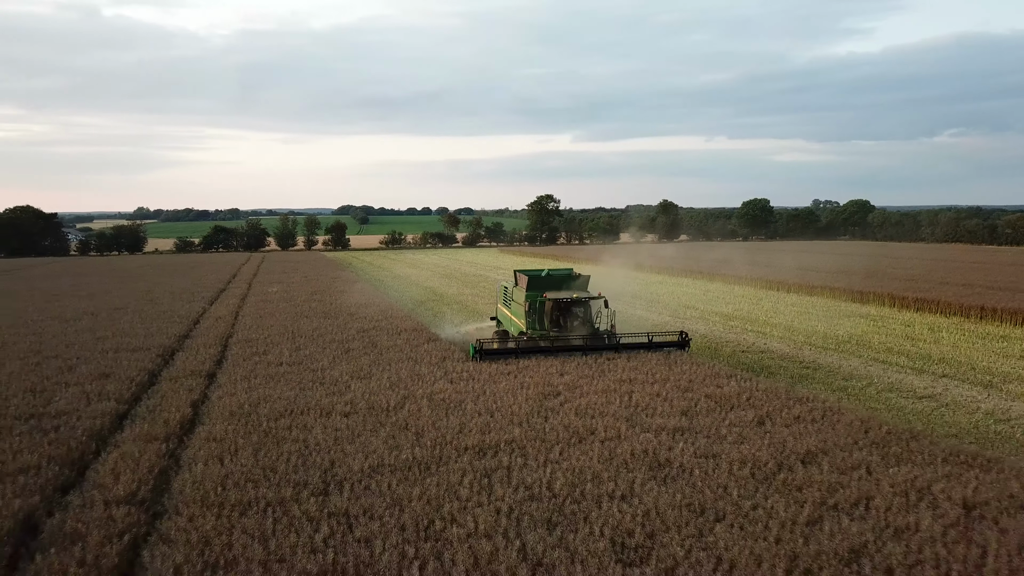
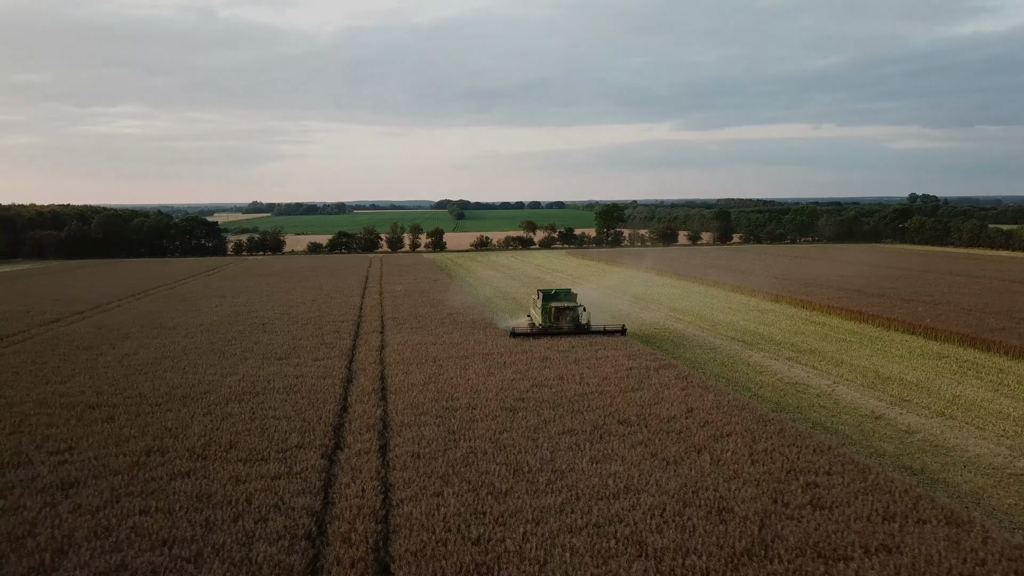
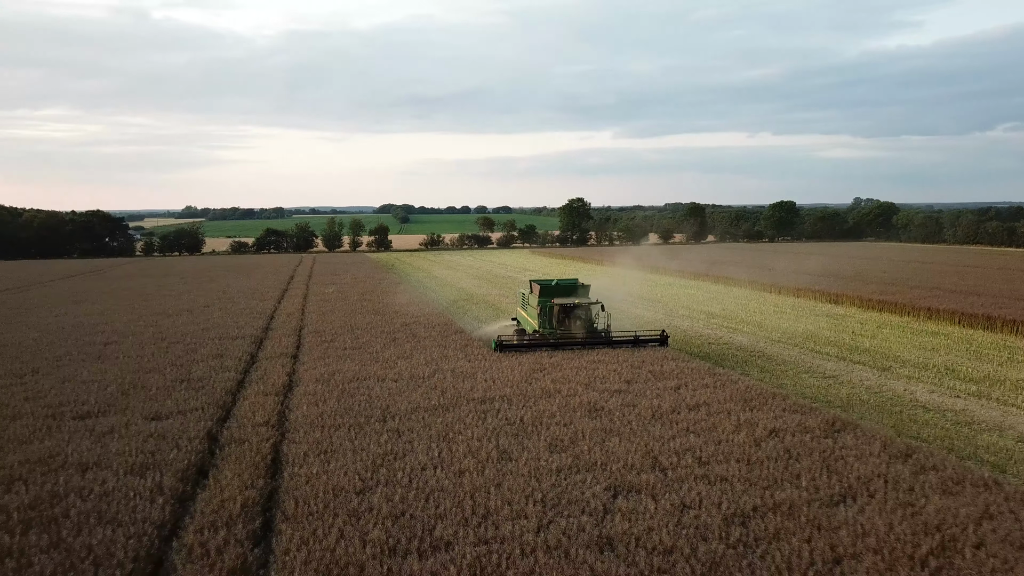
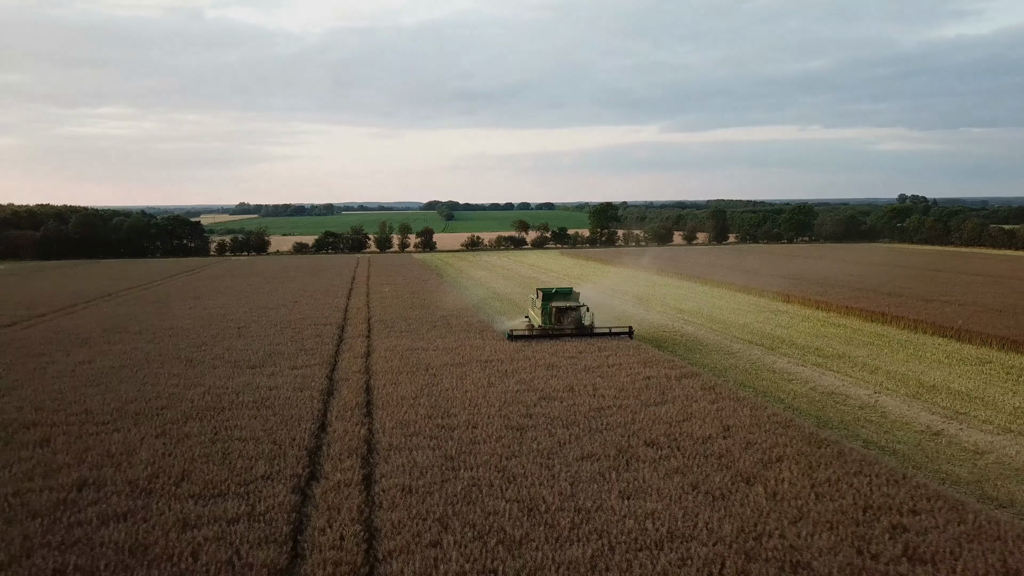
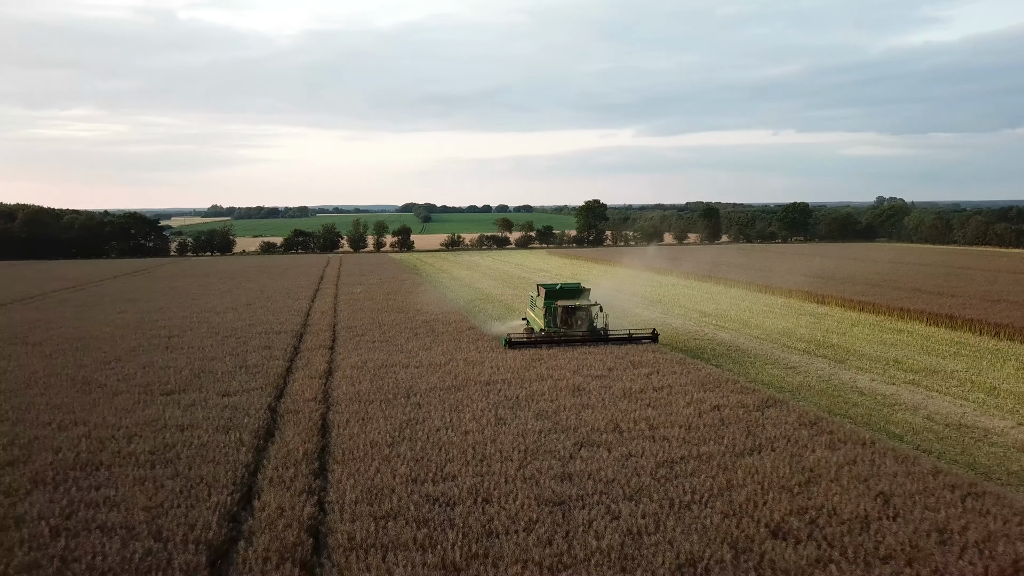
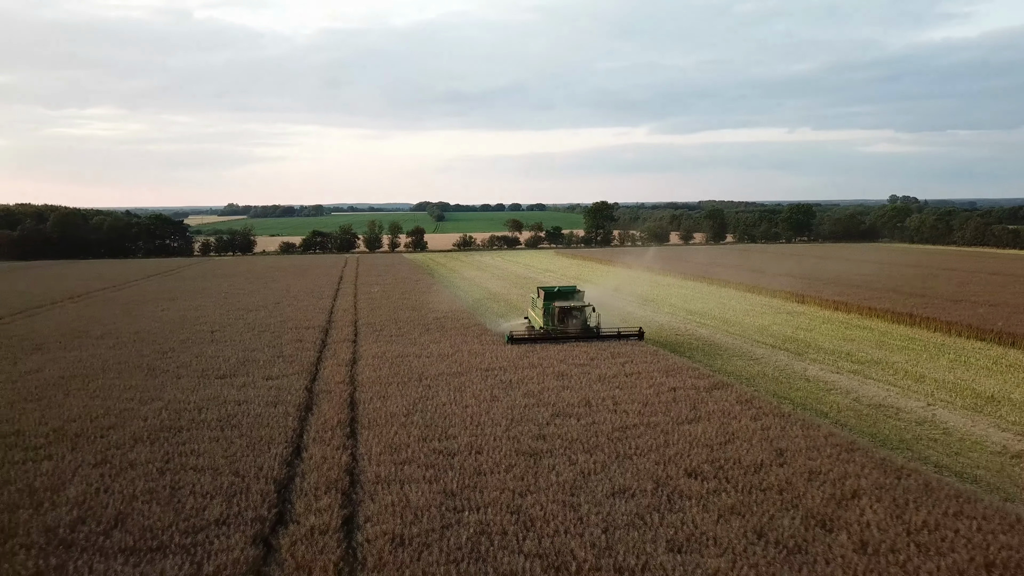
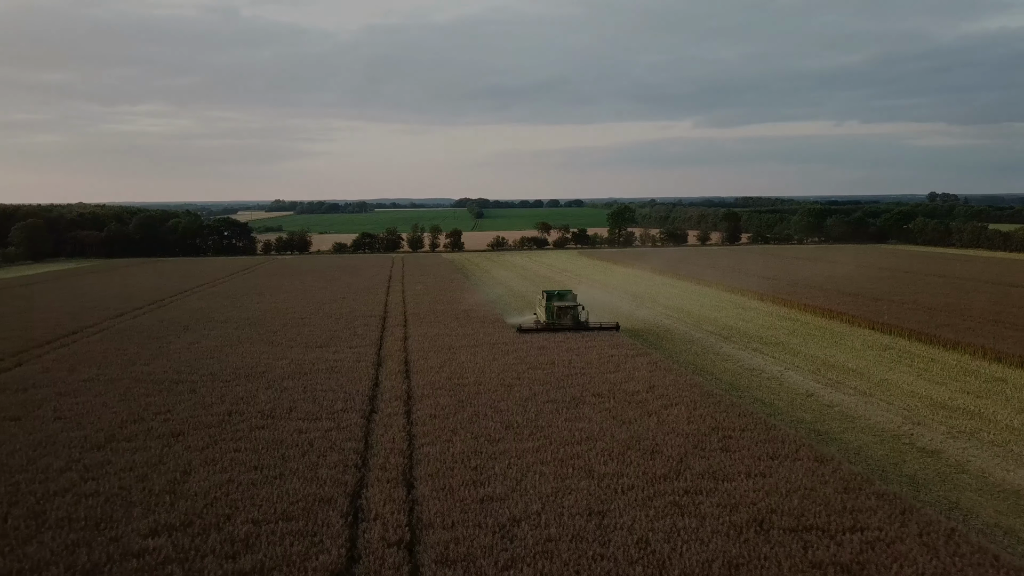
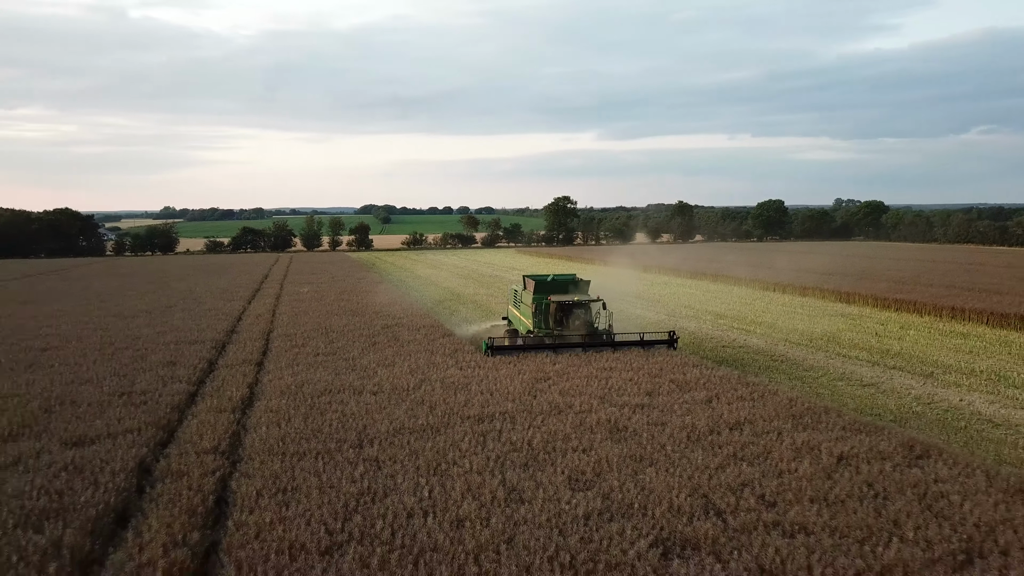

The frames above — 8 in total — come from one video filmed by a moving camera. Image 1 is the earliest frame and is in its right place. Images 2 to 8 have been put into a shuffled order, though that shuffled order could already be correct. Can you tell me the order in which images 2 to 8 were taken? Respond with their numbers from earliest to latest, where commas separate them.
8, 3, 5, 6, 4, 2, 7
